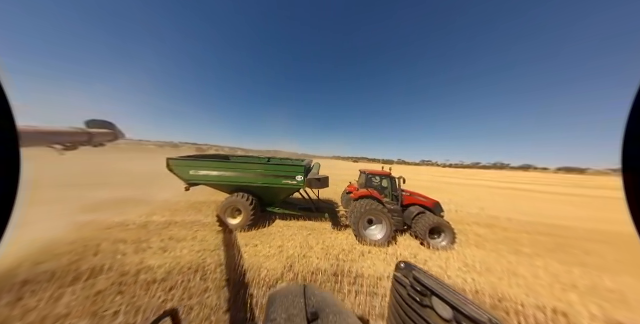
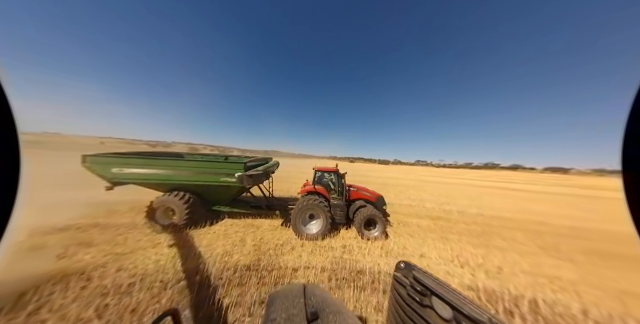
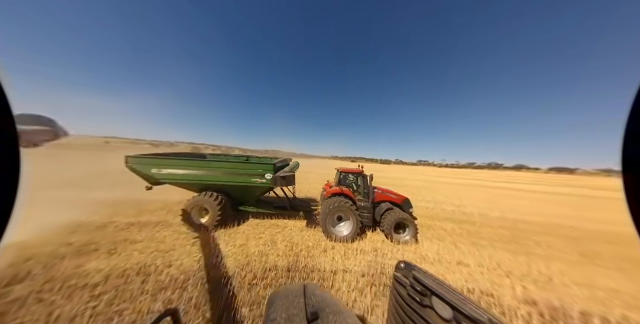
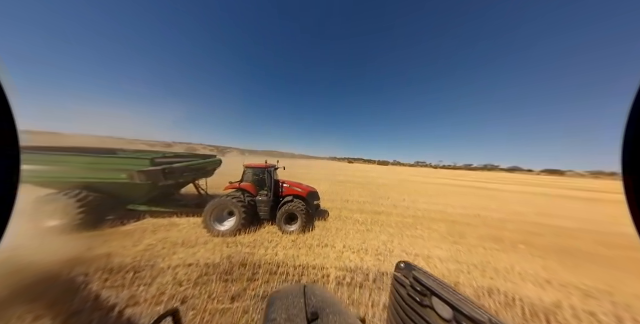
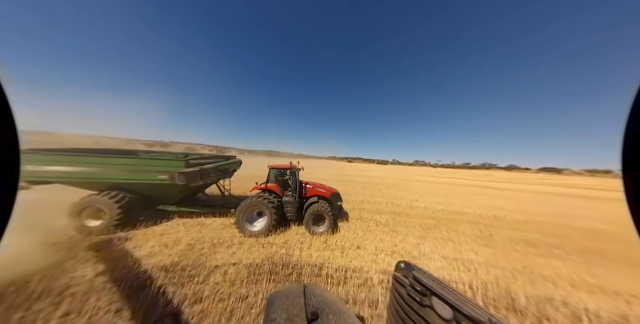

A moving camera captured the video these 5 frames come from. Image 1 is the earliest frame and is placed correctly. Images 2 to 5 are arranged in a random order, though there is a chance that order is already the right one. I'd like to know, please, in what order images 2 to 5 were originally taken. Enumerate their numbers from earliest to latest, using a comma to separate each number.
3, 2, 5, 4
